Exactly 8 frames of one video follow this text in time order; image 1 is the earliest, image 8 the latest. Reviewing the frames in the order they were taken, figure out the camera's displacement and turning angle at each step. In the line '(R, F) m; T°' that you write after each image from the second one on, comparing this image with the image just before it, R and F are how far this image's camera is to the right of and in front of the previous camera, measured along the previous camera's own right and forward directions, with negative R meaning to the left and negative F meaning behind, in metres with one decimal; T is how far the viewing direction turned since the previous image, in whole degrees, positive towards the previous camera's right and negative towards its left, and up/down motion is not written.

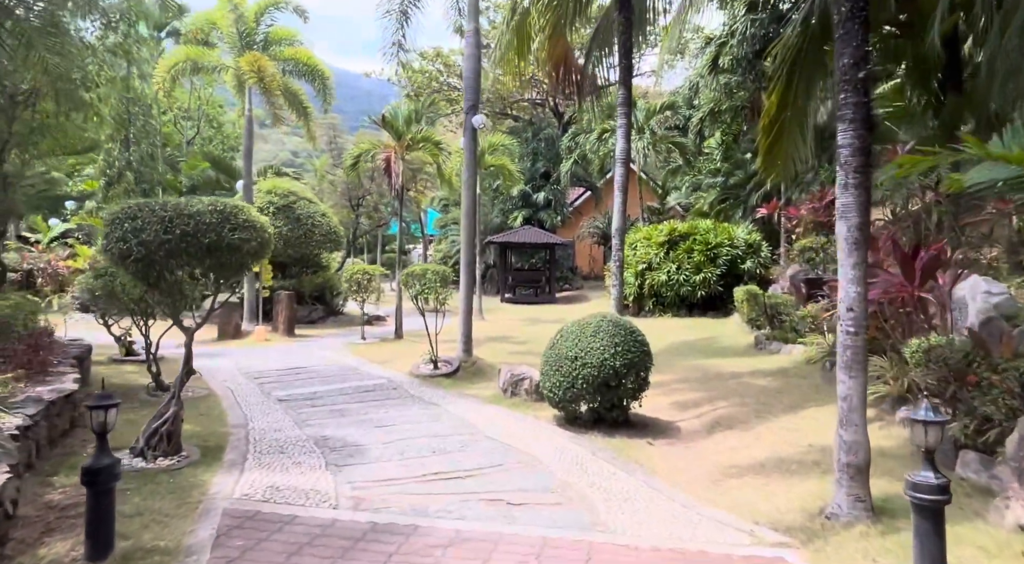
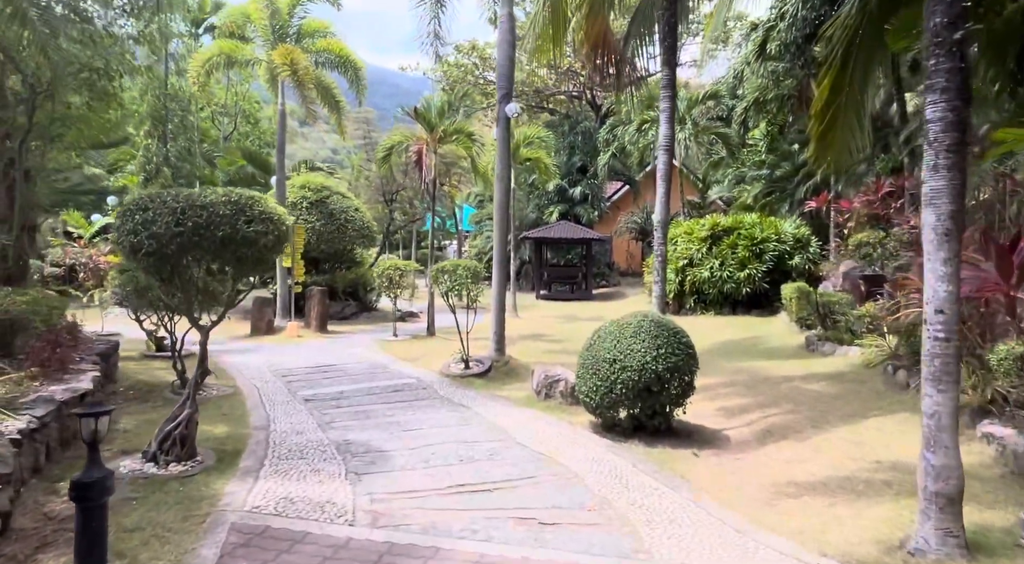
(0.0, +0.4) m; -3°
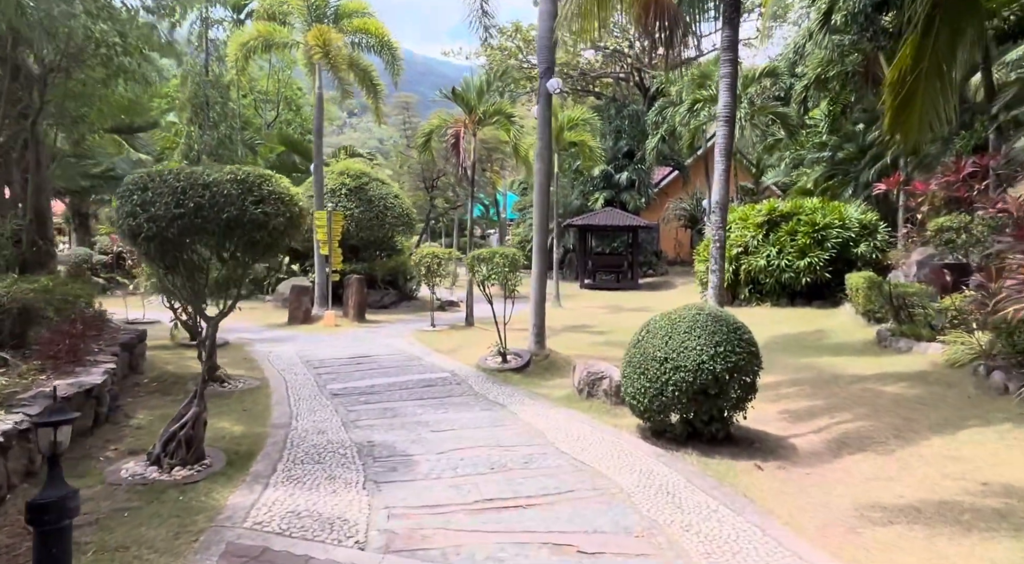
(0.0, +0.5) m; -4°
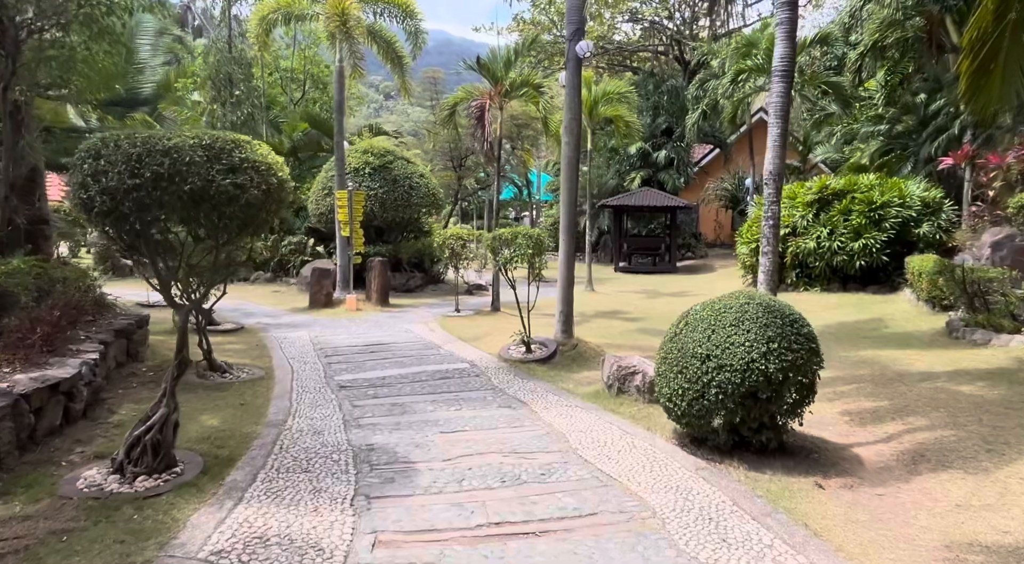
(+0.1, +0.7) m; -3°
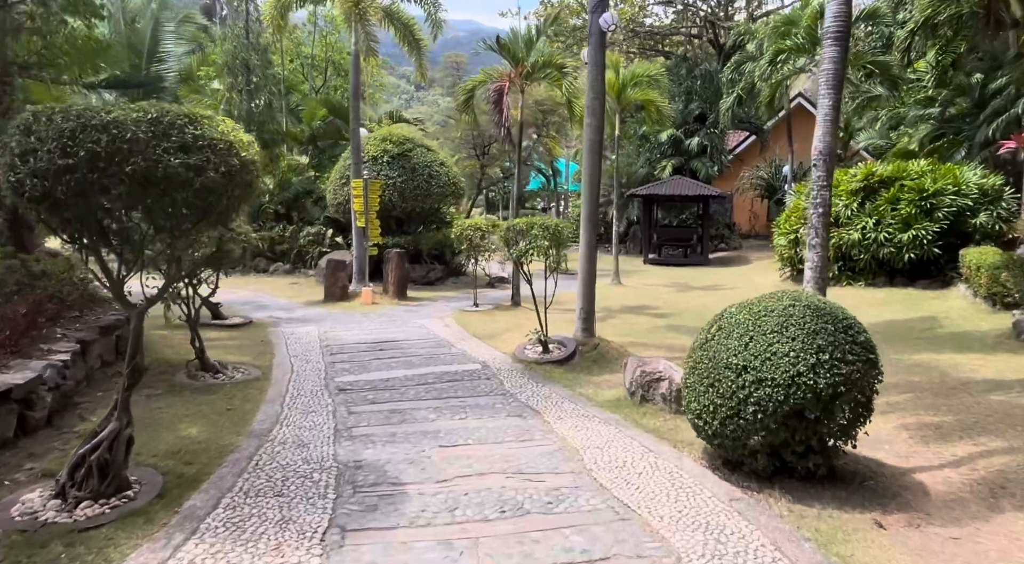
(+0.1, +0.6) m; -3°
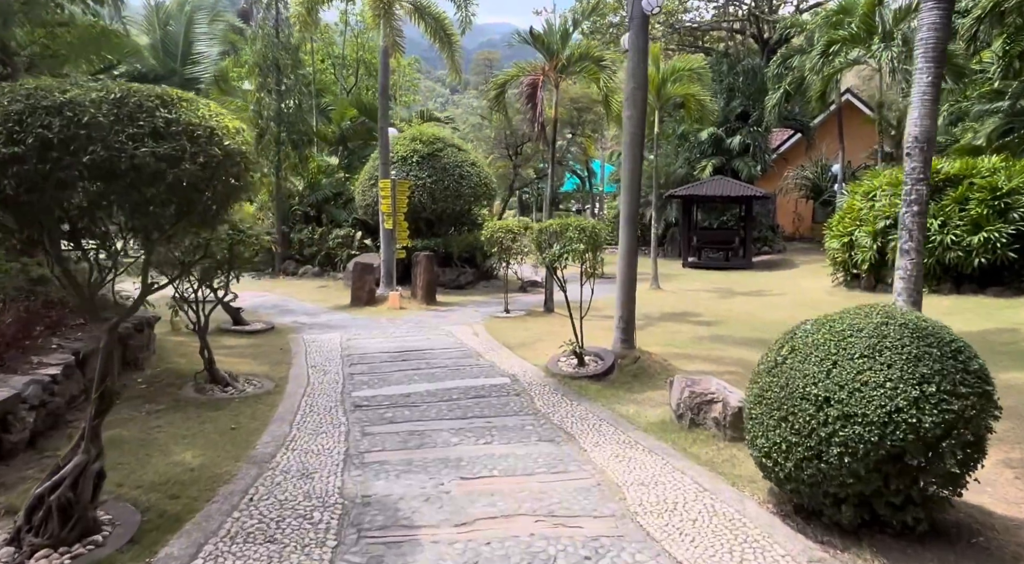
(0.0, +0.5) m; -3°
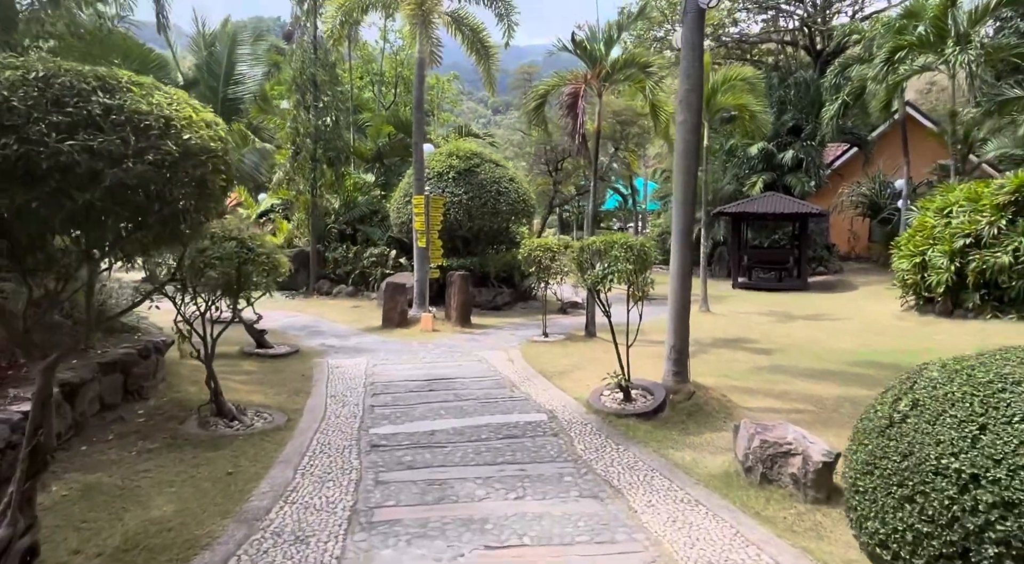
(0.0, +0.6) m; -3°
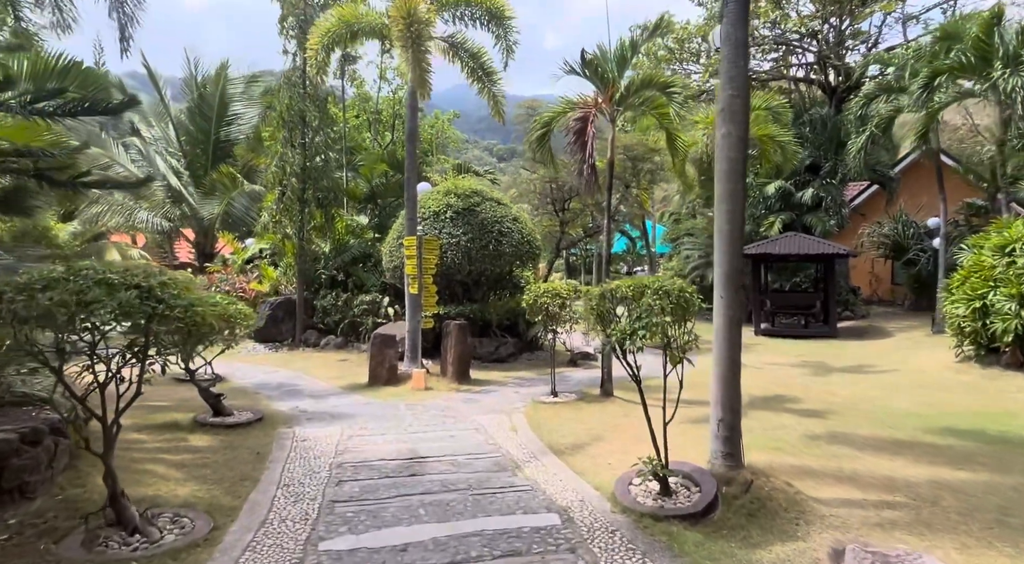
(0.0, +1.3) m; 0°
